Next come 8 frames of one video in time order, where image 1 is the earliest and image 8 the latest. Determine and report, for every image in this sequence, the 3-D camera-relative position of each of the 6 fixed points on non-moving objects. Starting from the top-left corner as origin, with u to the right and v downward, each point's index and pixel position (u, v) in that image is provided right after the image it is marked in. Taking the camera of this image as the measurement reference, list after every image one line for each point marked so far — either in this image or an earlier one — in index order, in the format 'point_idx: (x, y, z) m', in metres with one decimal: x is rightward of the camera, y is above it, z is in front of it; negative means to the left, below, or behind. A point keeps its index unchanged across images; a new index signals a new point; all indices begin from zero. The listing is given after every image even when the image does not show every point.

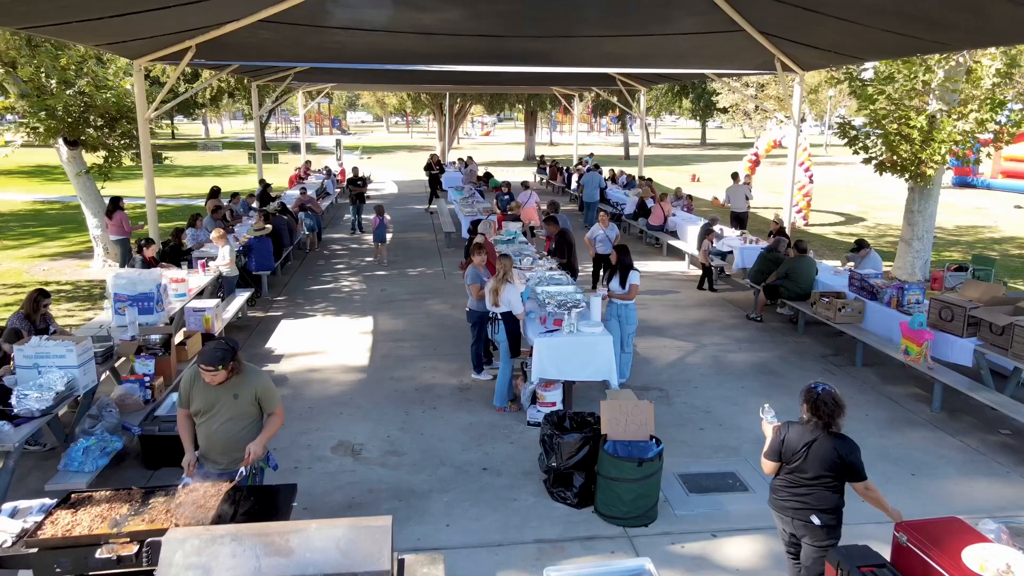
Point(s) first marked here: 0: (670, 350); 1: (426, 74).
0: (+1.7, -0.7, +7.9) m
1: (-2.1, +5.2, +18.2) m
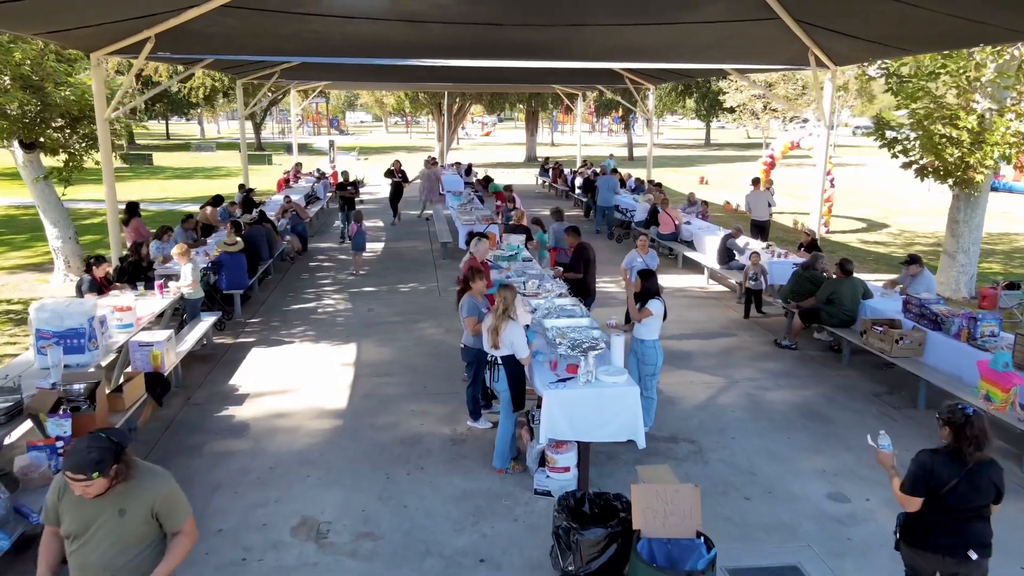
0: (+1.7, -0.9, +6.8) m
1: (-2.1, +4.9, +17.1) m
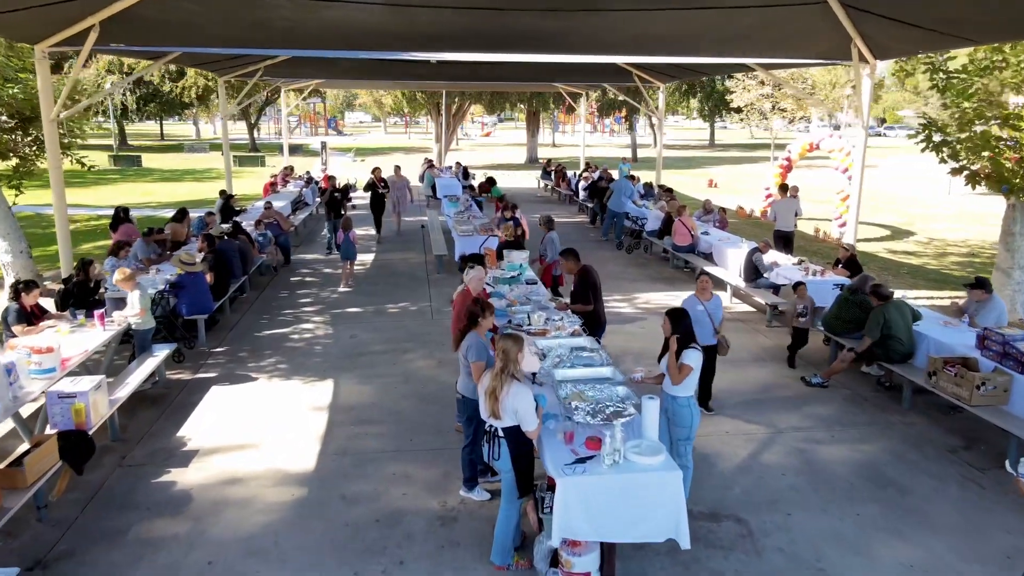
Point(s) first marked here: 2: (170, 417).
0: (+1.7, -1.2, +5.7) m
1: (-2.1, +4.6, +16.0) m
2: (-2.8, -1.1, +6.2) m
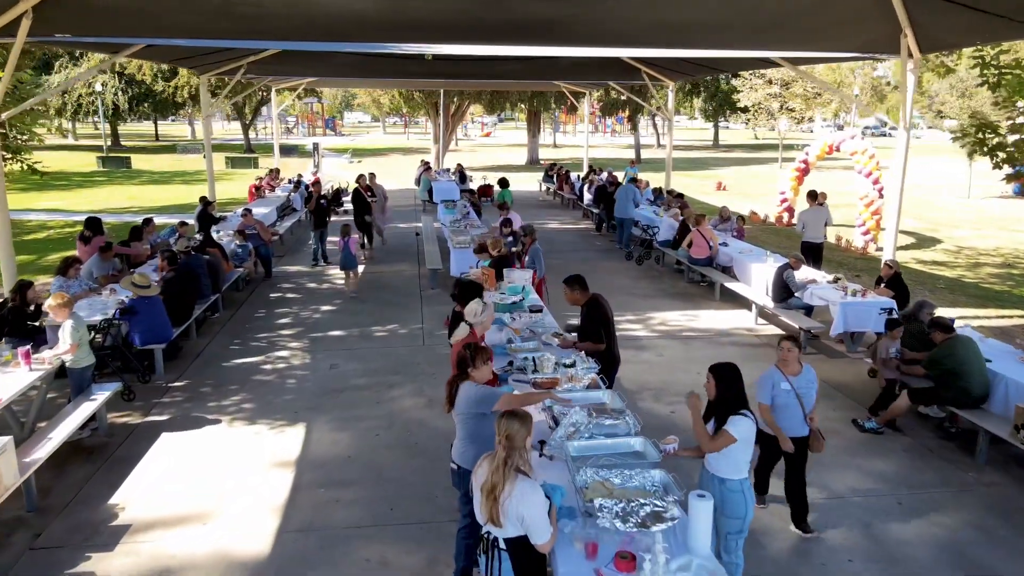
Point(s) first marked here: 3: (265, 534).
0: (+1.7, -1.4, +4.7) m
1: (-2.0, +4.4, +15.0) m
2: (-2.8, -1.3, +5.2) m
3: (-1.5, -1.4, +4.4) m
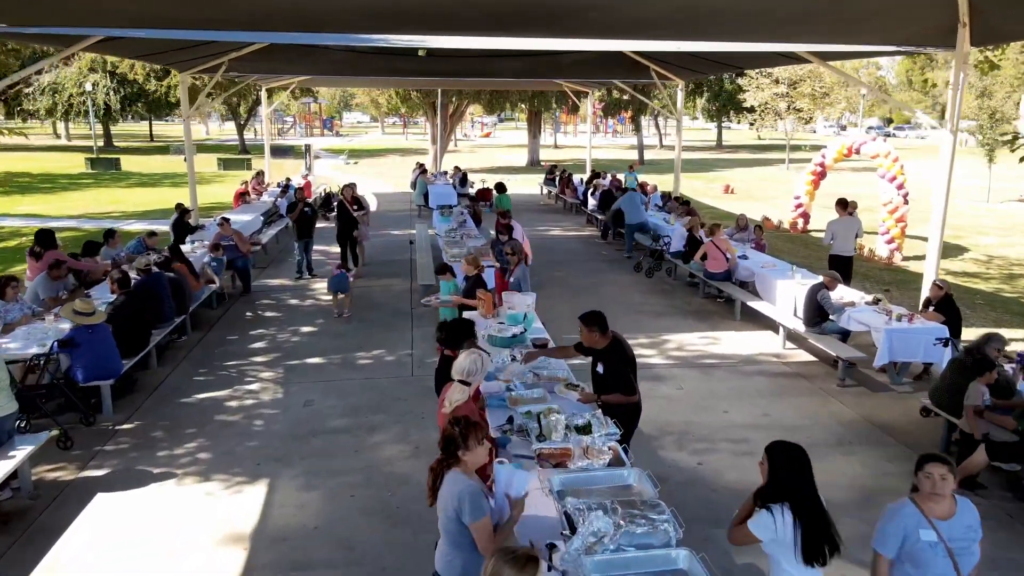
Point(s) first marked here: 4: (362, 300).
0: (+1.7, -1.6, +3.8) m
1: (-2.0, +4.2, +14.0) m
2: (-2.8, -1.5, +4.3) m
3: (-1.5, -1.7, +3.5) m
4: (-2.0, -0.2, +9.8) m
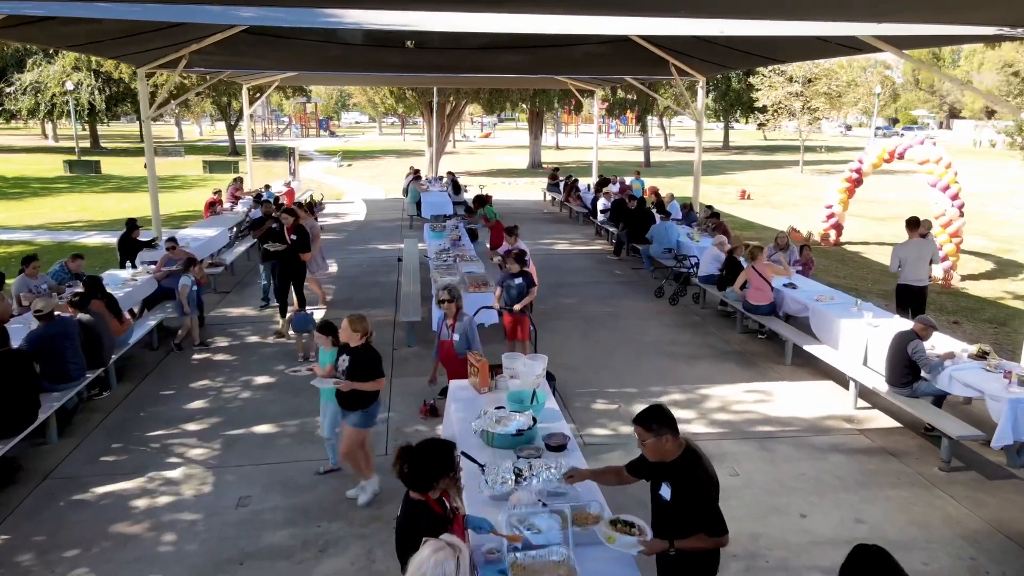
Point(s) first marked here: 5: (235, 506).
0: (+1.7, -2.0, +2.2) m
1: (-2.0, +3.8, +12.4) m
2: (-2.8, -1.9, +2.7) m
3: (-1.4, -2.1, +1.9) m
4: (-1.9, -0.5, +8.2) m
5: (-1.8, -1.4, +4.8) m
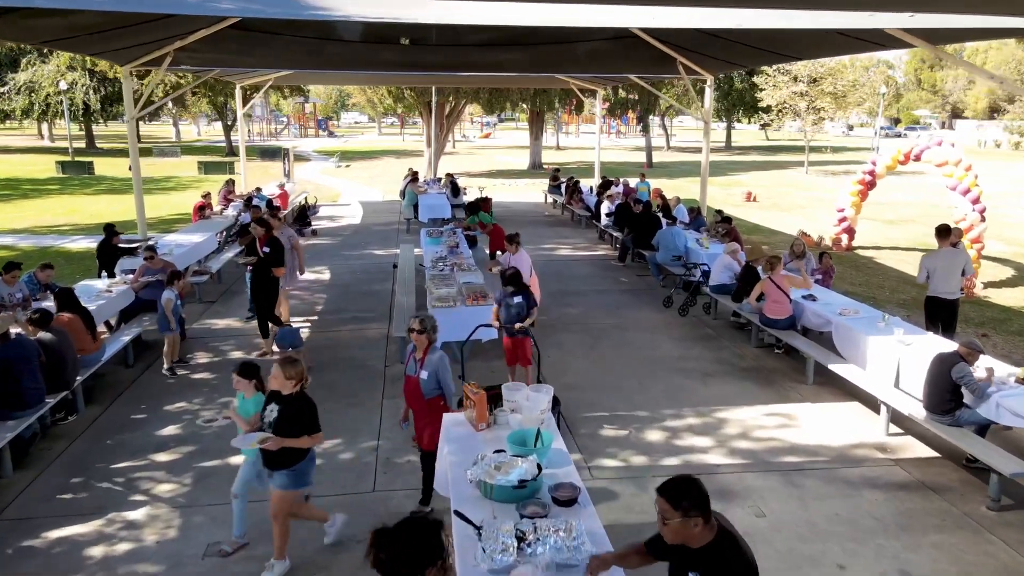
0: (+1.8, -2.1, +1.7) m
1: (-2.0, +3.7, +11.9) m
2: (-2.8, -2.0, +2.1) m
3: (-1.4, -2.2, +1.4) m
4: (-1.9, -0.7, +7.7) m
5: (-1.7, -1.5, +4.3) m
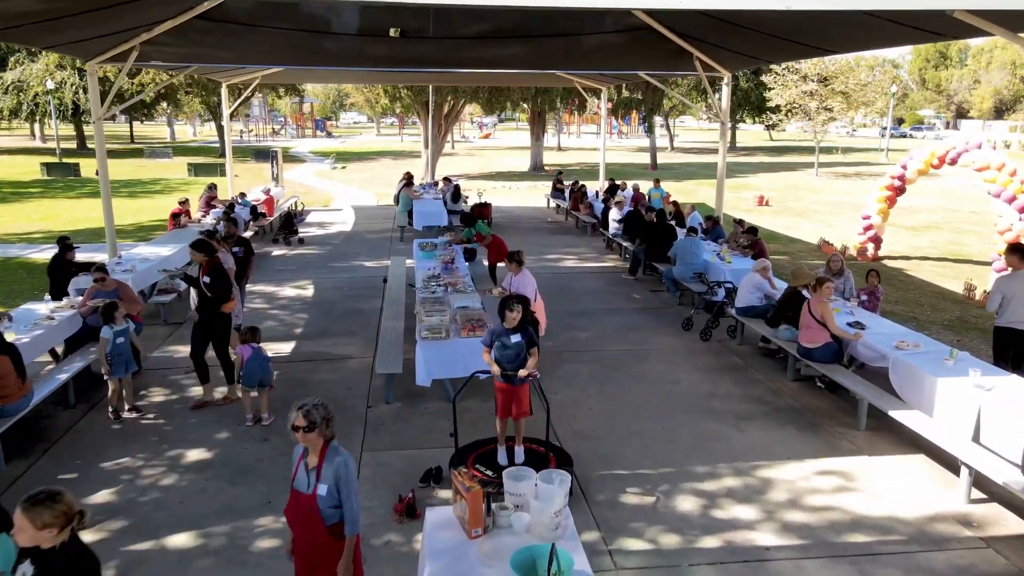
0: (+1.8, -2.4, +0.6) m
1: (-2.0, +3.5, +10.9) m
2: (-2.8, -2.3, +1.1) m
3: (-1.4, -2.4, +0.4) m
4: (-1.9, -0.9, +6.7) m
5: (-1.7, -1.7, +3.2) m
